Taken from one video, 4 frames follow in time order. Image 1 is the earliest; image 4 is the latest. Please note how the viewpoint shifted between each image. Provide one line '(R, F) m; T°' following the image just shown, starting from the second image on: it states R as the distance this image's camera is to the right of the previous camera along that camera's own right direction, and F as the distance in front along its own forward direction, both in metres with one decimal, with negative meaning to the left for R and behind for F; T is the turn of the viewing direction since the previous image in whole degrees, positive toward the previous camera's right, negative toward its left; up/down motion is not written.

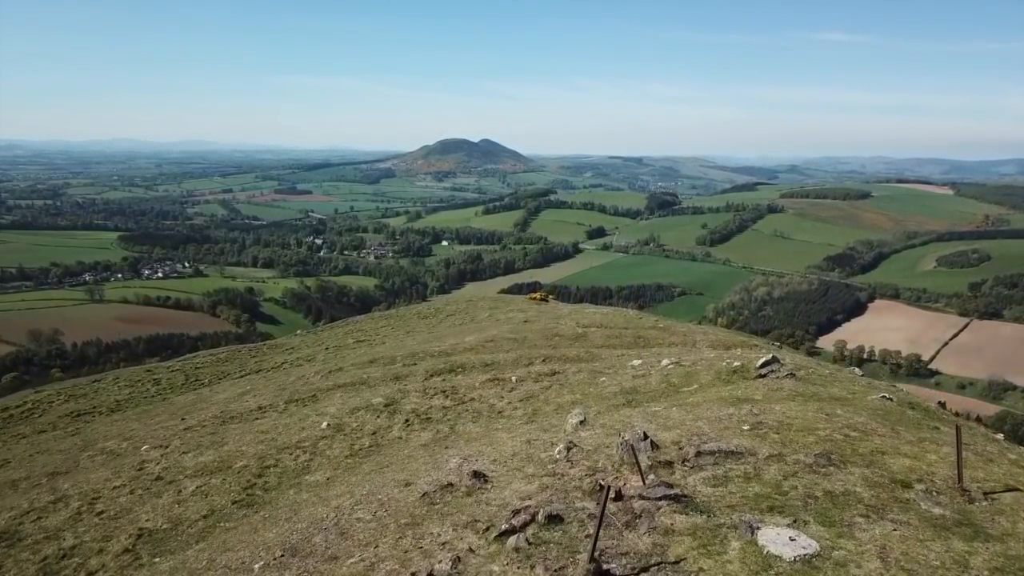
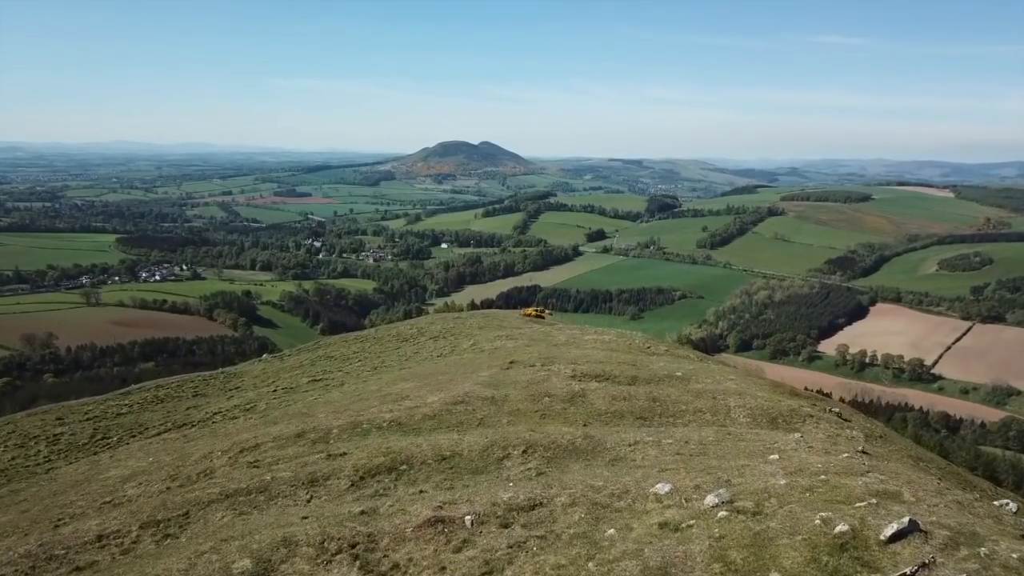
(+0.2, +1.6) m; 0°
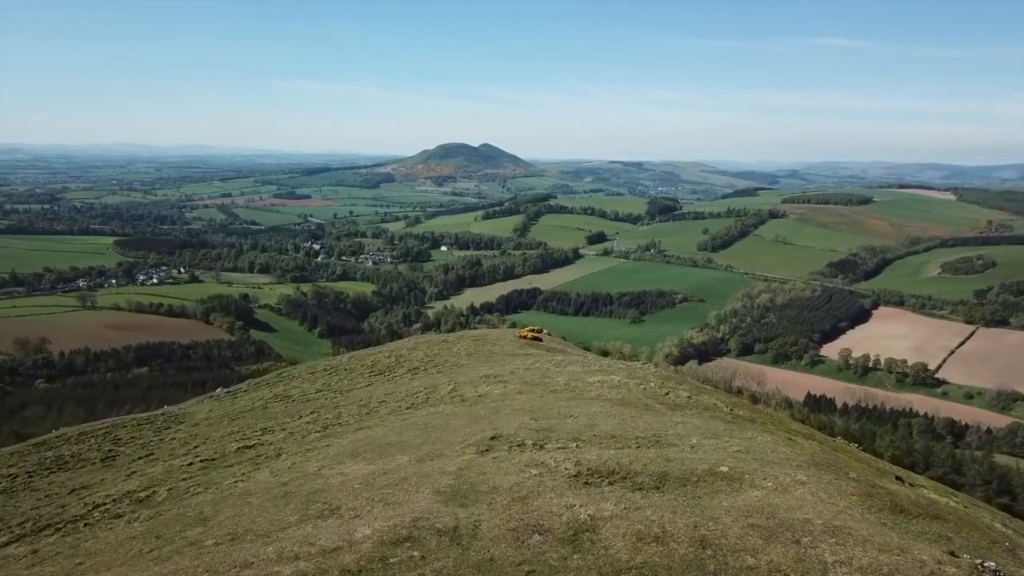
(+0.2, +1.8) m; 0°
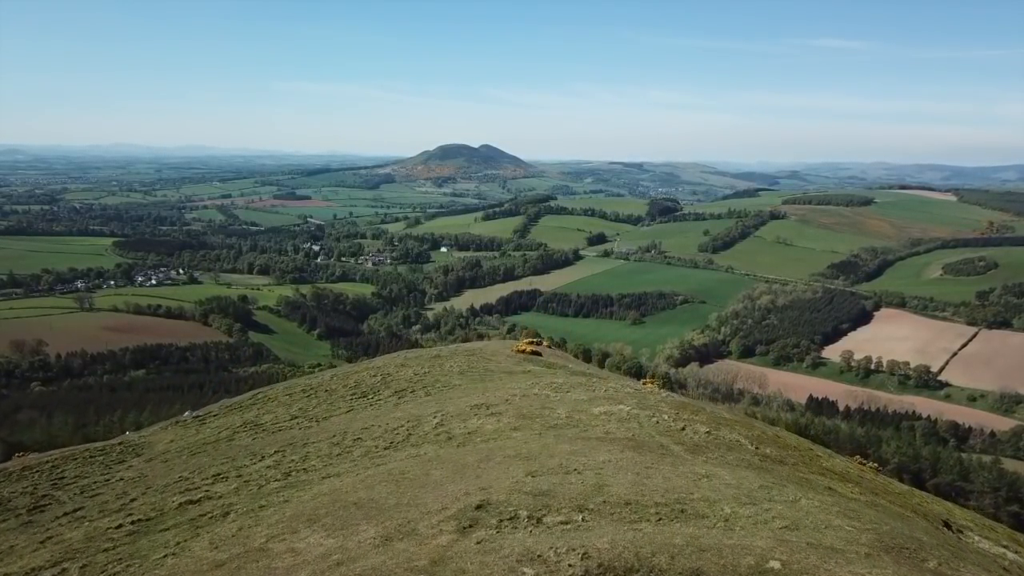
(+0.1, +1.0) m; 0°
